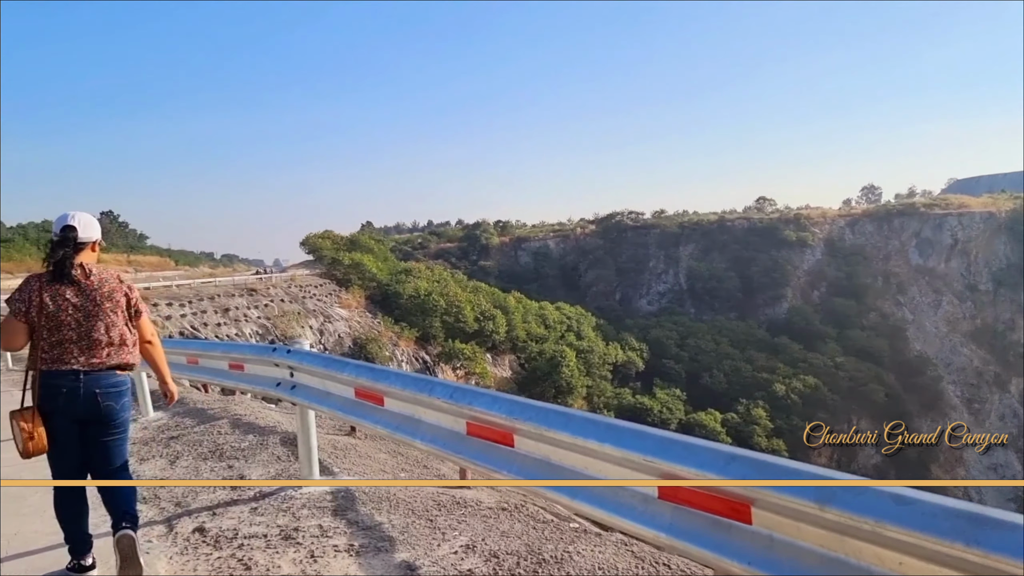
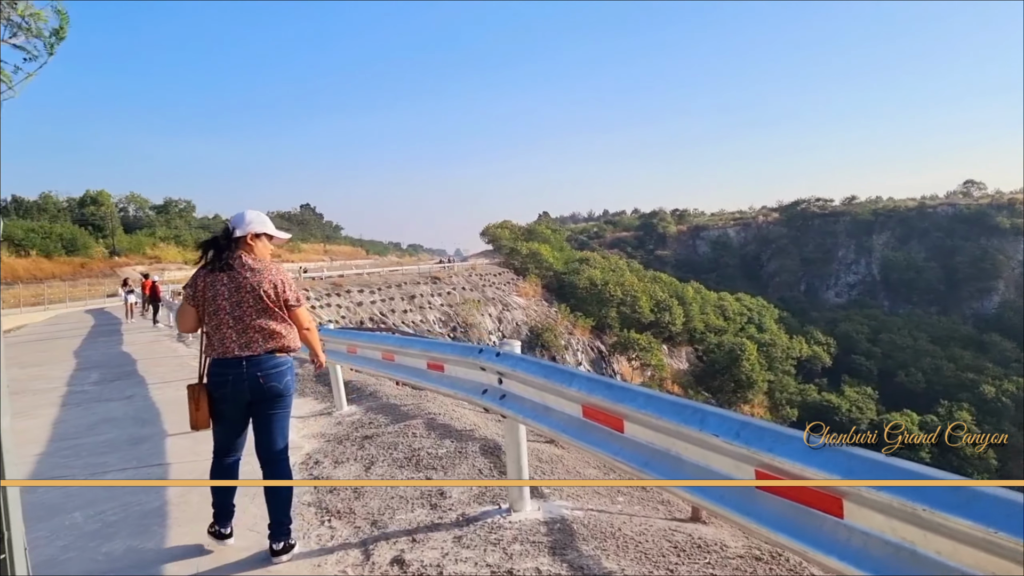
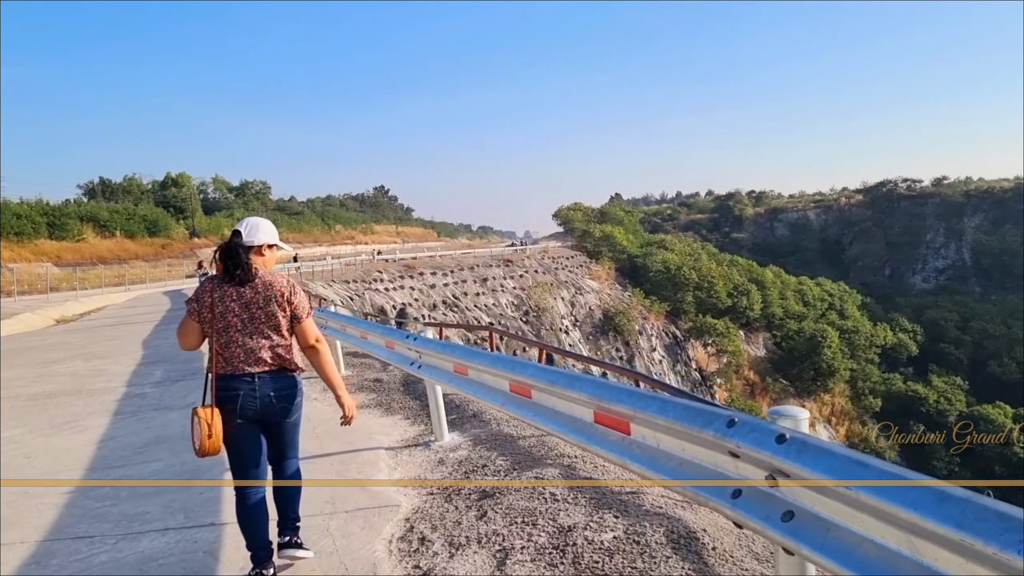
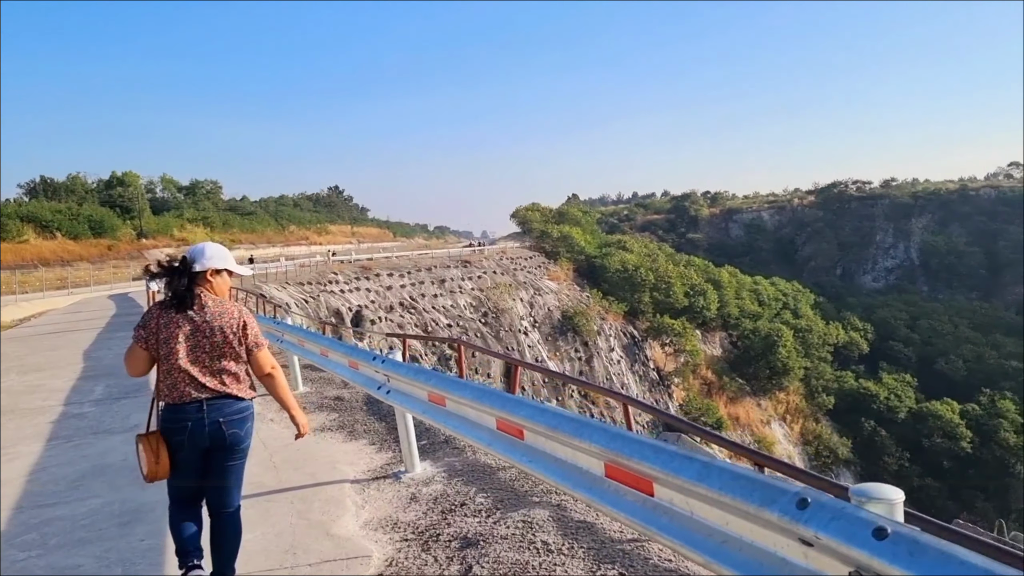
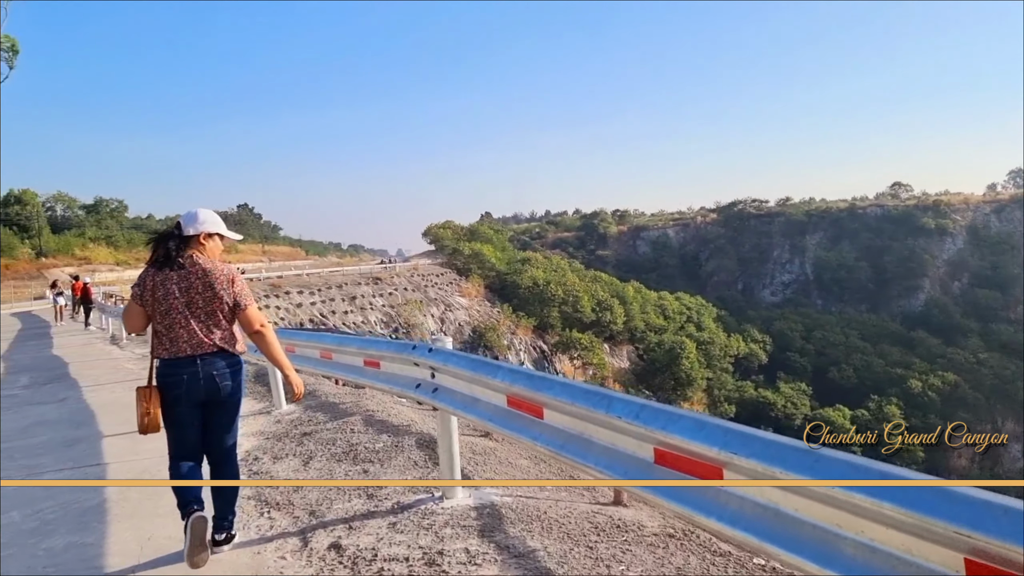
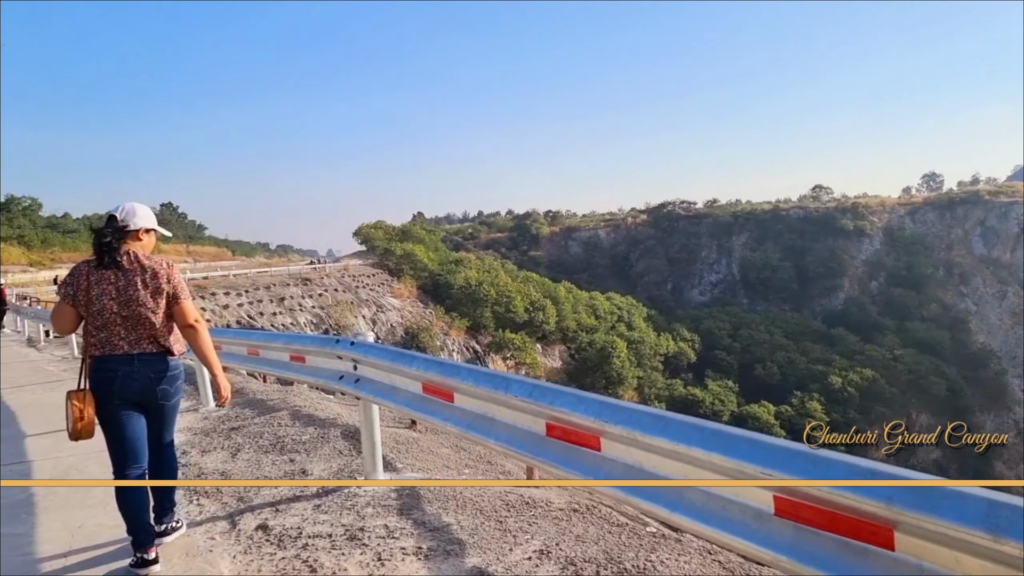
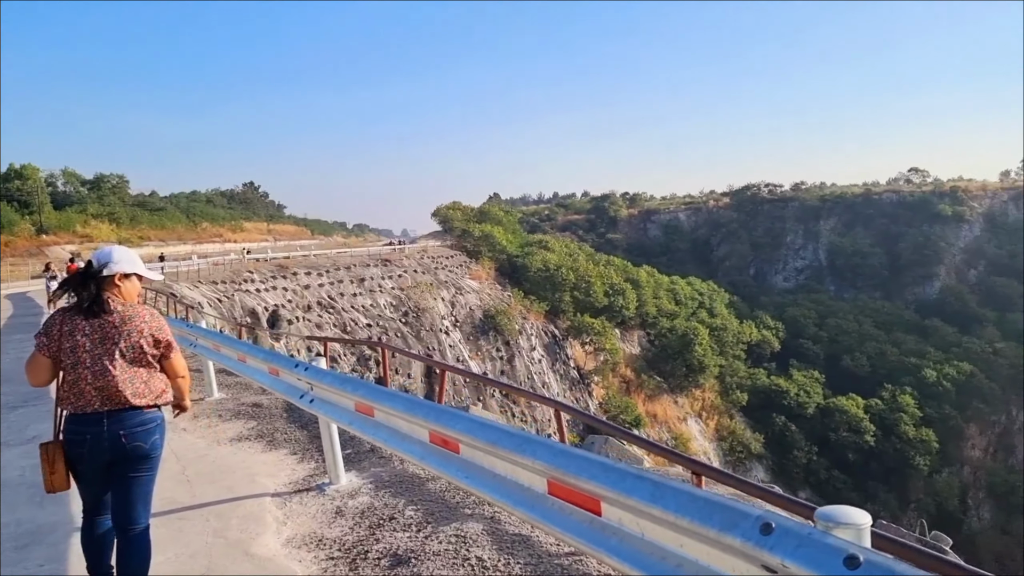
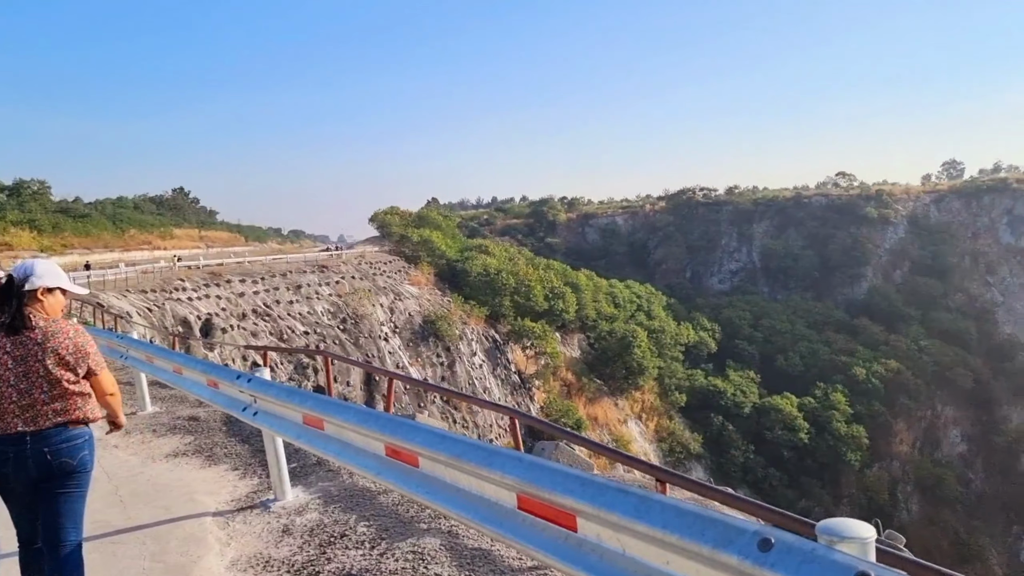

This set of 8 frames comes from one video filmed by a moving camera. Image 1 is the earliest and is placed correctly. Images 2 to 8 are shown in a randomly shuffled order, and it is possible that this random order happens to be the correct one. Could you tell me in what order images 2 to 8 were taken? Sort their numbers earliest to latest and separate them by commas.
6, 5, 2, 3, 4, 7, 8
